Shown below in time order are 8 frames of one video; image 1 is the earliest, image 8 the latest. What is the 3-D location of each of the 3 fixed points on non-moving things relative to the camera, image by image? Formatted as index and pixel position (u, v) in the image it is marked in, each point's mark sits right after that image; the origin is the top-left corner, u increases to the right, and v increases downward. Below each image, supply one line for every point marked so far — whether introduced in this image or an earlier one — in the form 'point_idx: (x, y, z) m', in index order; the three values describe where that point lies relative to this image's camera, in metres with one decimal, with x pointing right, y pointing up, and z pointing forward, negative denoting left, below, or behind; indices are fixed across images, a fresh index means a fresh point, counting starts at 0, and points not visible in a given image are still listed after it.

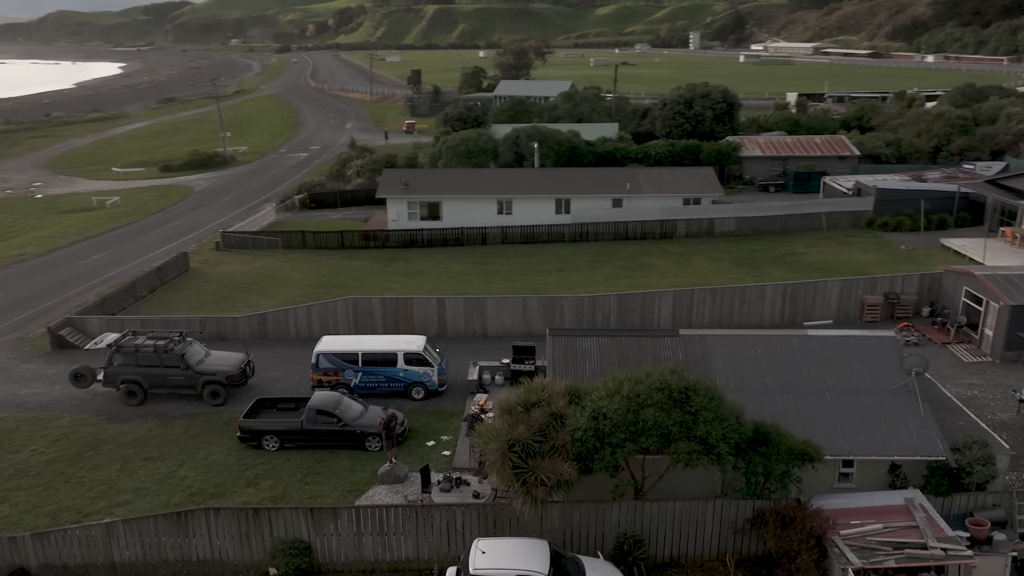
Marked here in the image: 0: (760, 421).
0: (+5.2, -2.9, +16.2) m
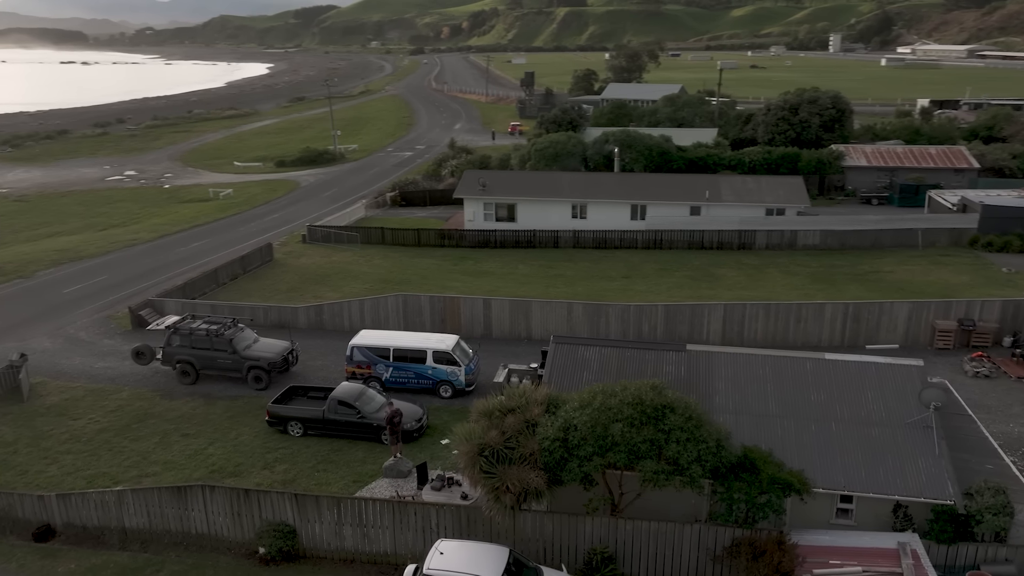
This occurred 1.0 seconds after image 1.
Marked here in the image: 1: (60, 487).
0: (+4.8, -3.2, +15.4) m
1: (-11.5, -5.1, +19.4) m
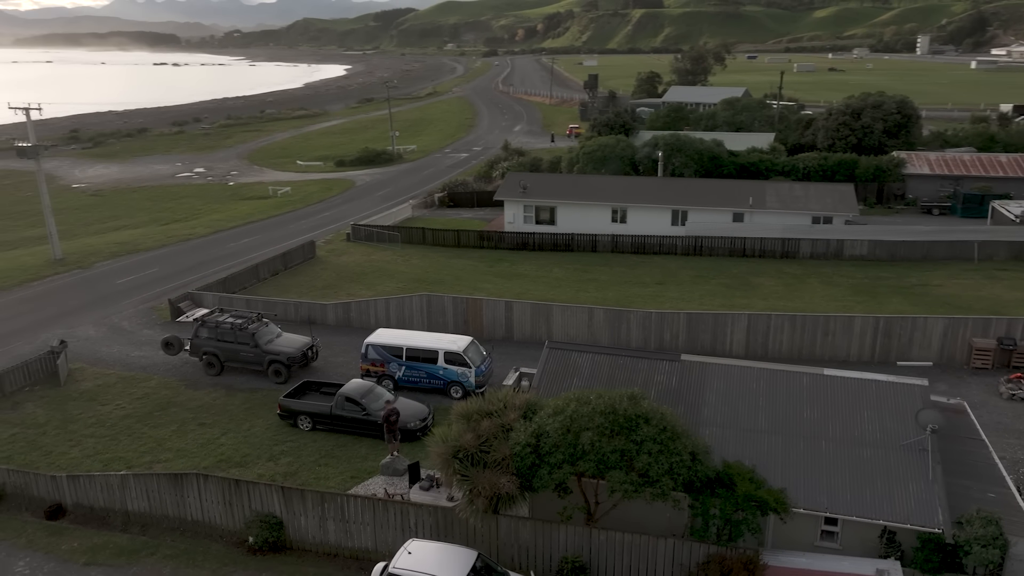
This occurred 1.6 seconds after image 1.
0: (+4.3, -3.4, +15.0) m
1: (-11.6, -4.8, +20.4) m
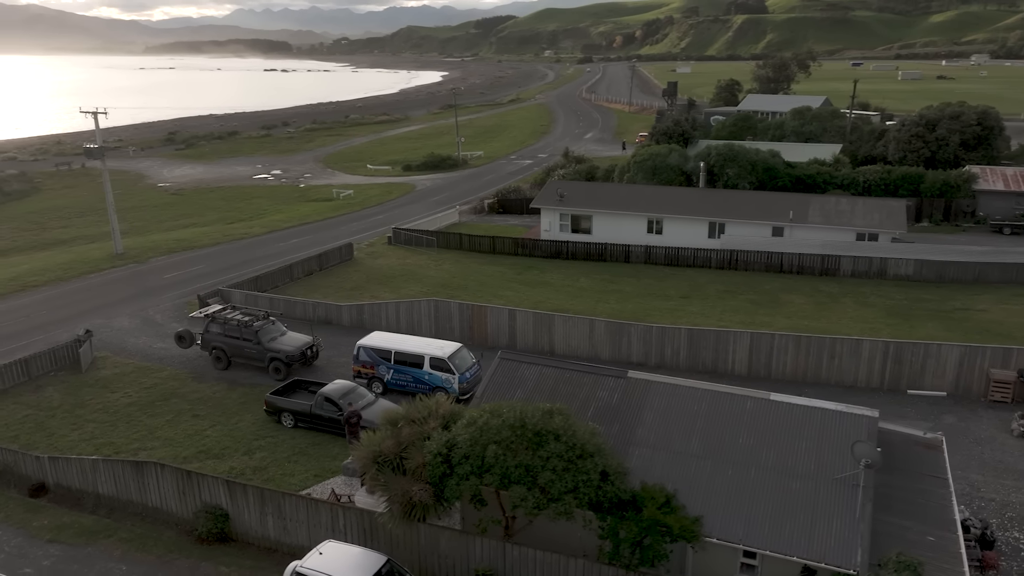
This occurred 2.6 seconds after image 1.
0: (+2.6, -3.8, +14.5) m
1: (-12.5, -4.7, +21.8) m
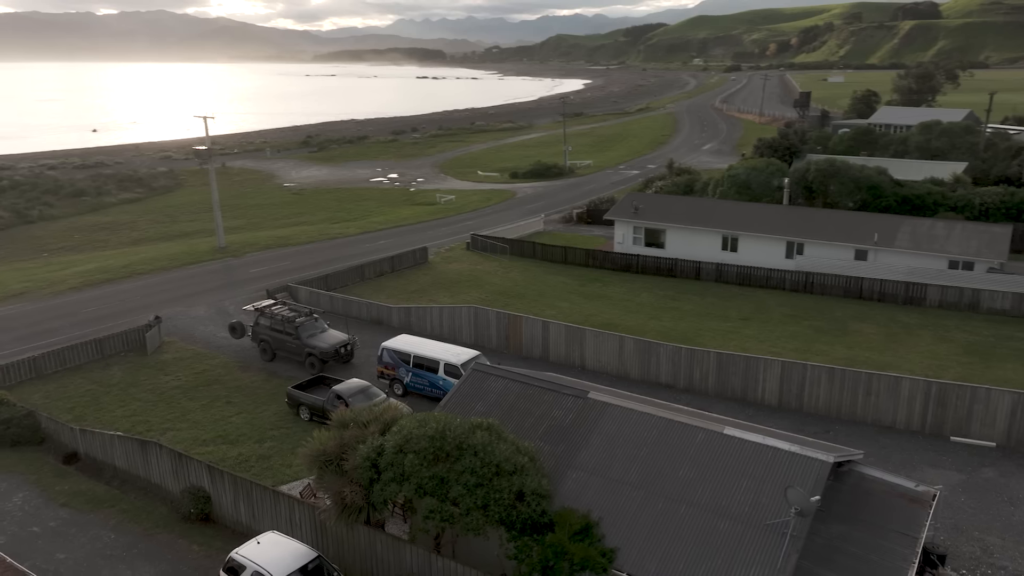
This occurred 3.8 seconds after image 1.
0: (+1.1, -4.1, +14.1) m
1: (-12.5, -4.3, +23.9) m
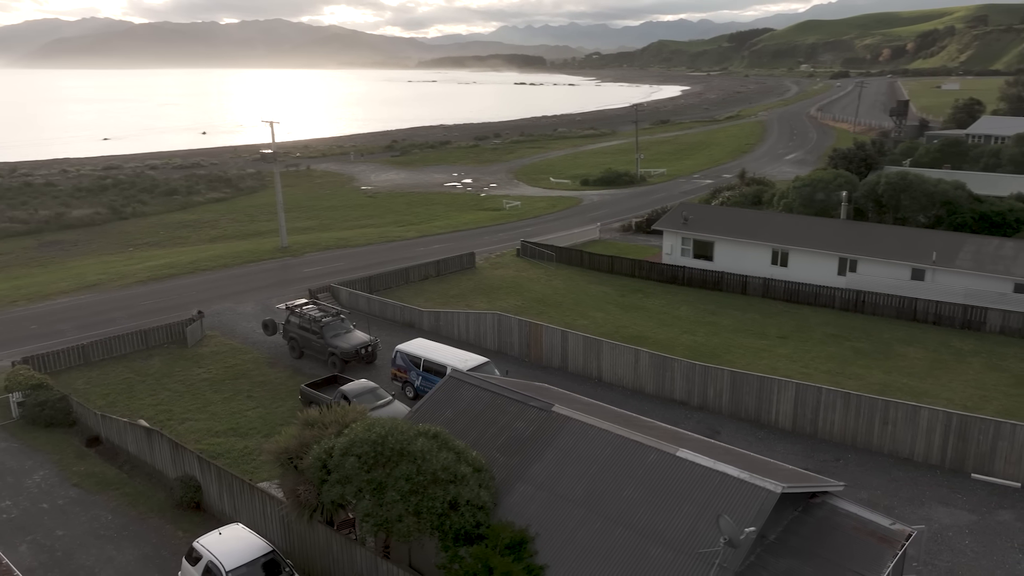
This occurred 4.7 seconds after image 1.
0: (0.0, -4.3, +14.0) m
1: (-12.4, -4.2, +25.4) m
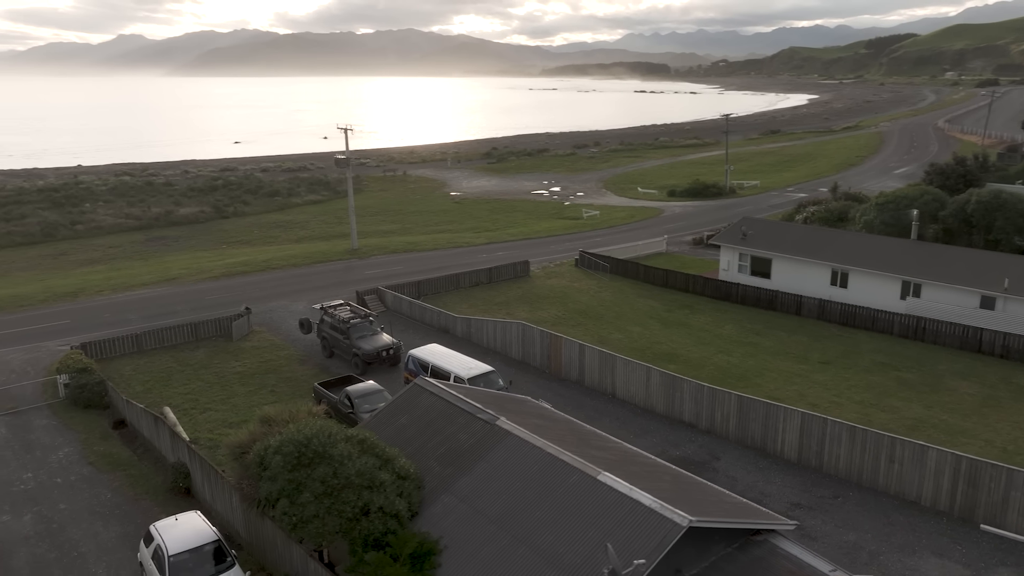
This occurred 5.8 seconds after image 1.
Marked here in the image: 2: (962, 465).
0: (-1.7, -4.5, +14.0) m
1: (-12.2, -4.0, +27.1) m
2: (+11.1, -4.3, +18.7) m
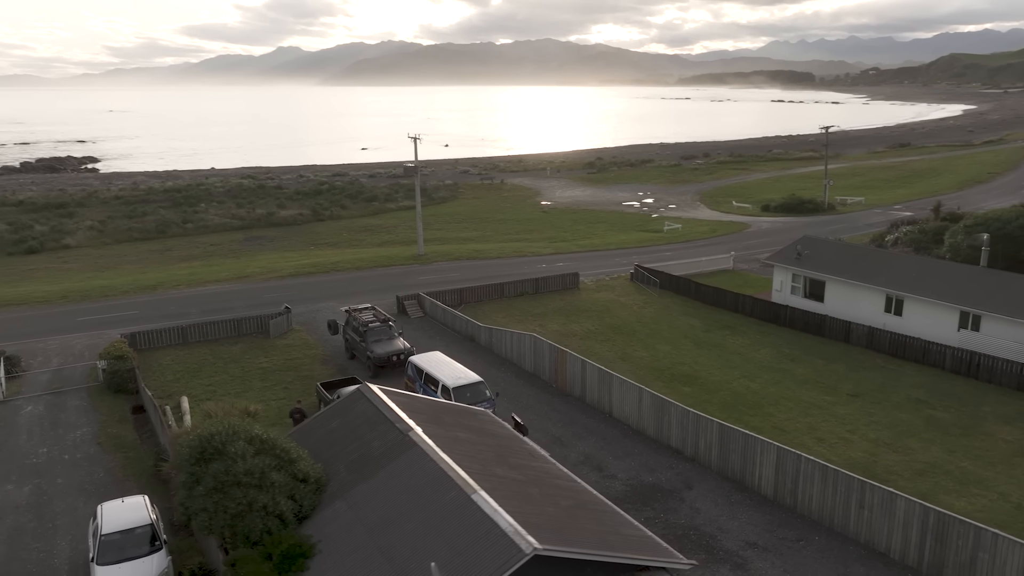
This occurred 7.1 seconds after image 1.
0: (-4.0, -4.7, +14.4) m
1: (-12.3, -3.9, +29.0) m
2: (+9.3, -5.1, +16.9) m
